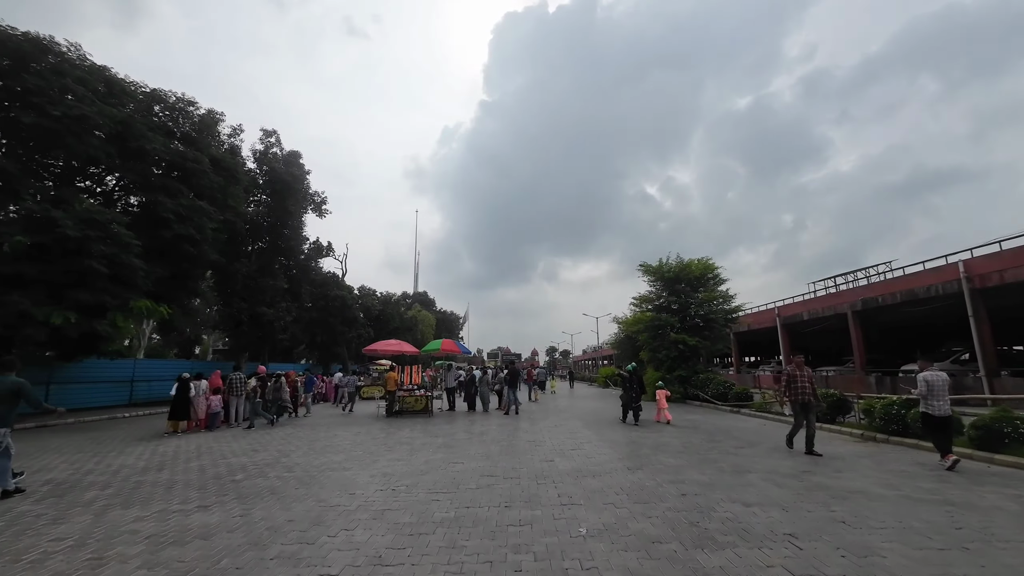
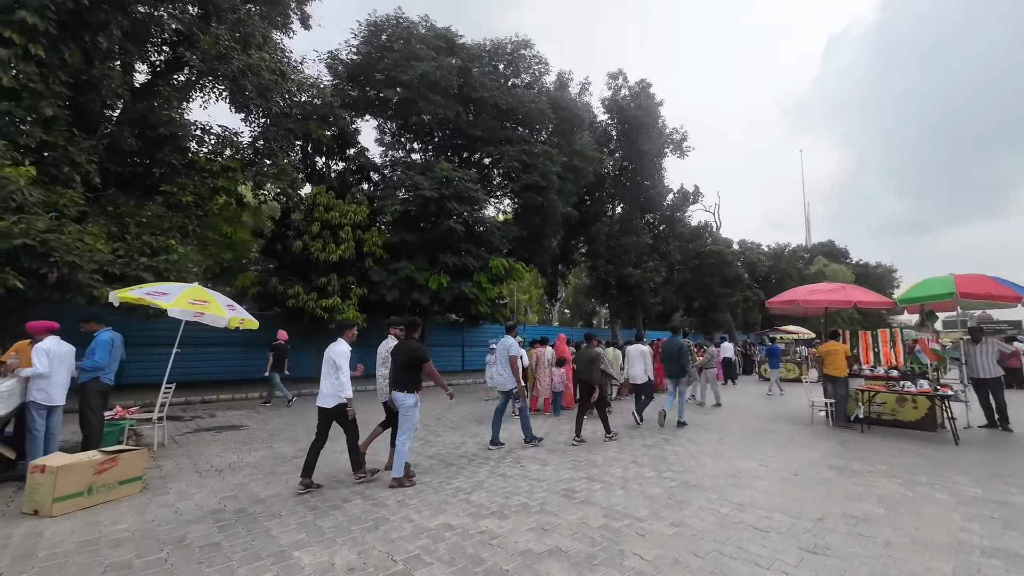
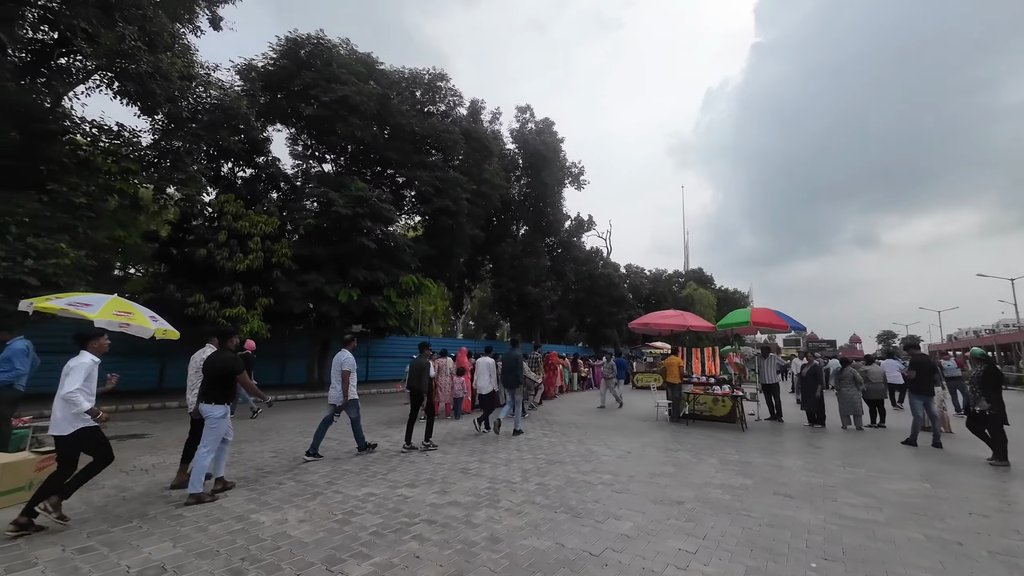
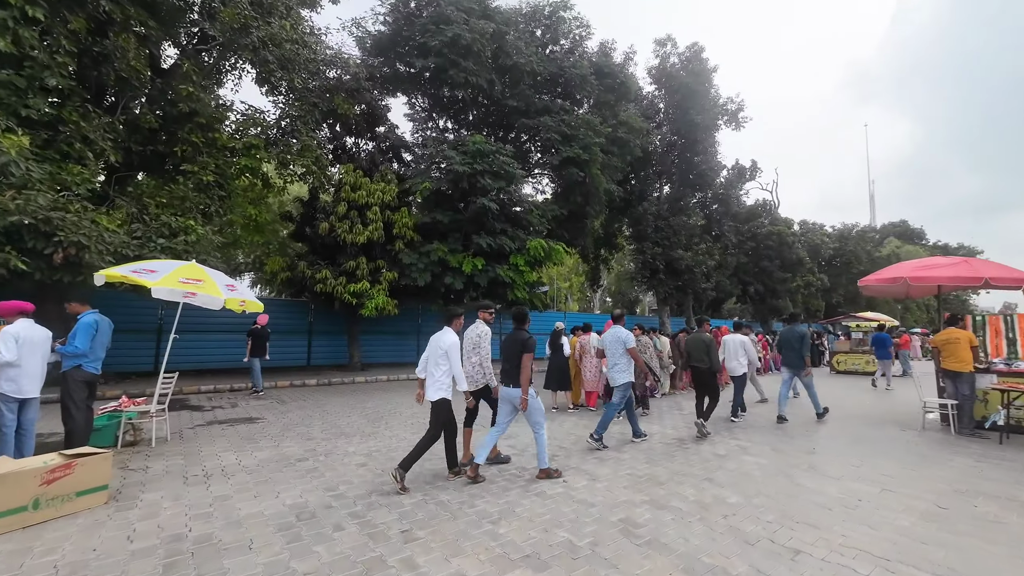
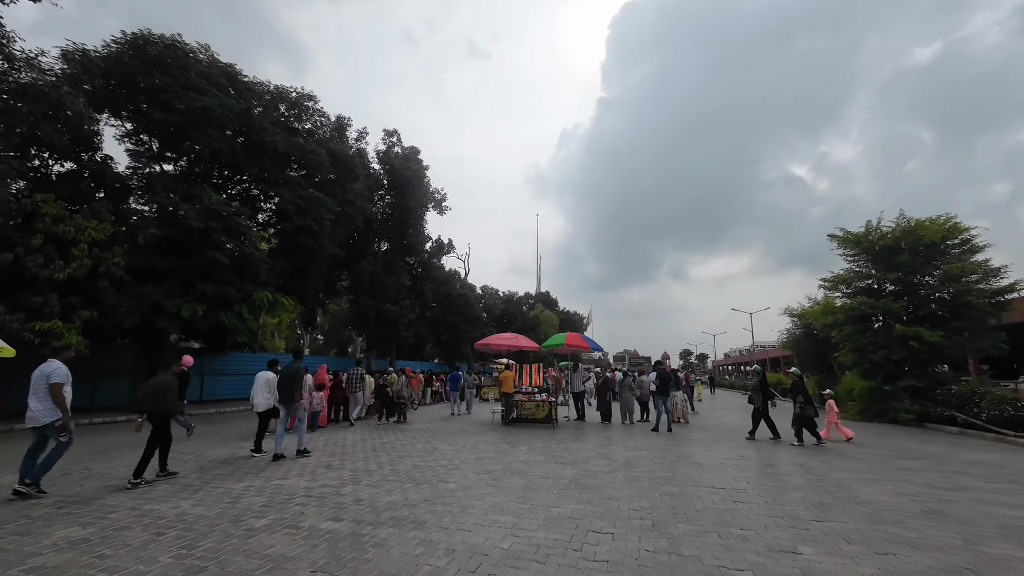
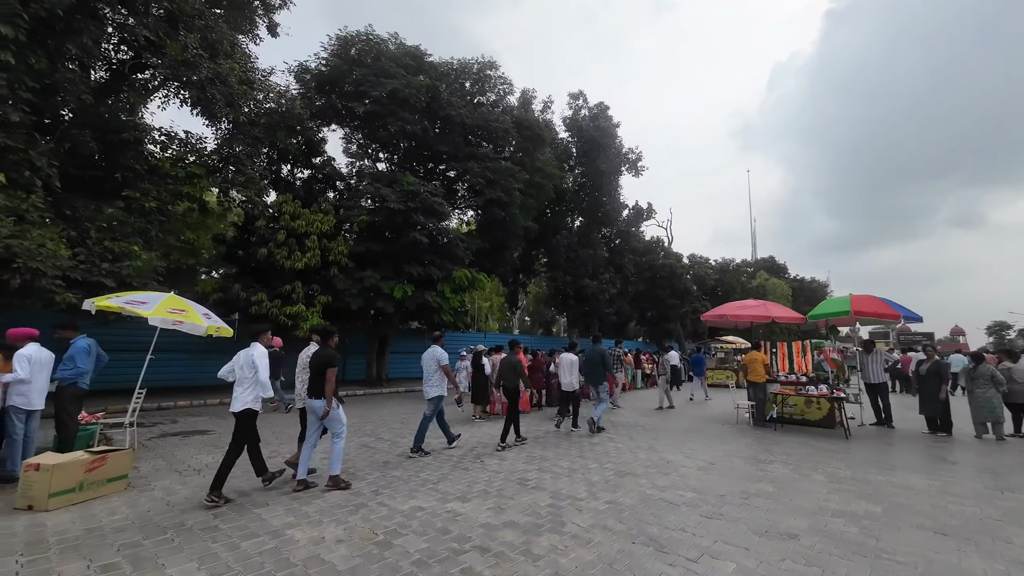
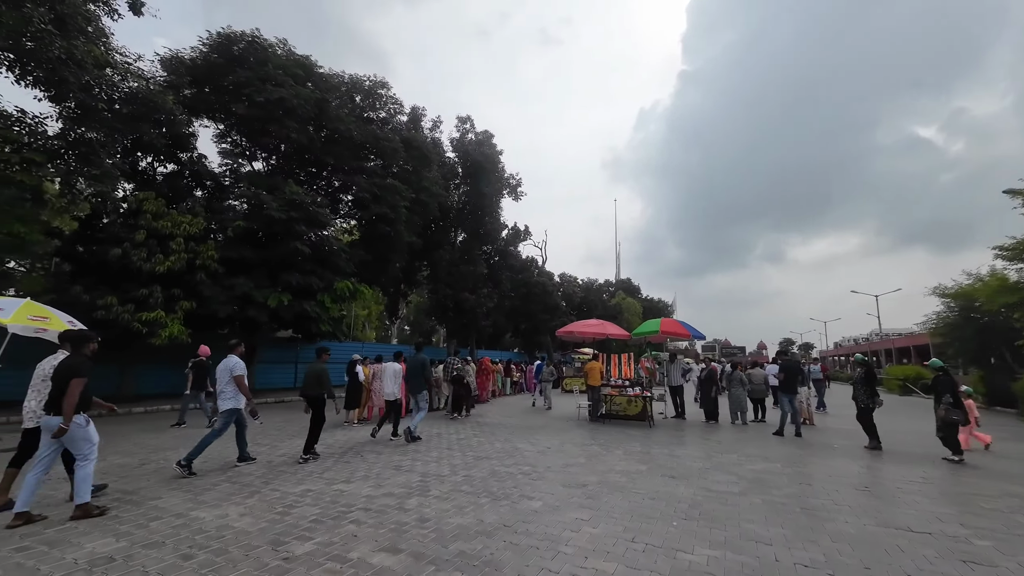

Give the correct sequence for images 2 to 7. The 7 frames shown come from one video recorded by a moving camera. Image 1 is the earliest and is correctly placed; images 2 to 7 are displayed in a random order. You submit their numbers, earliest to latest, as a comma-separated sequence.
5, 7, 3, 6, 2, 4
